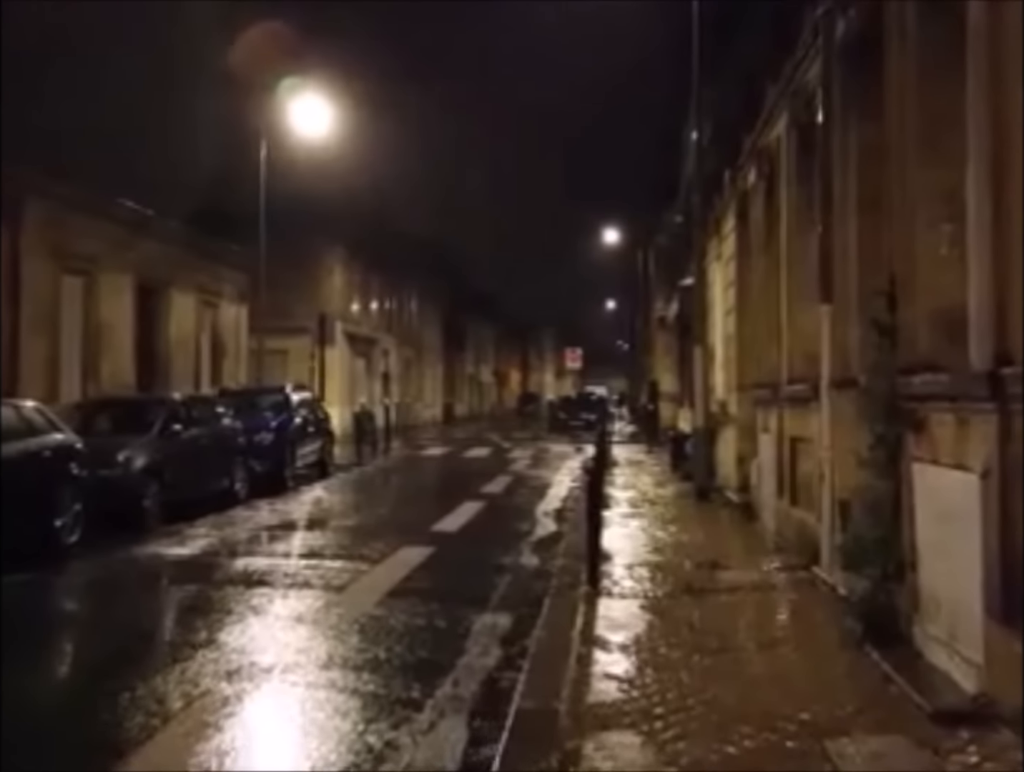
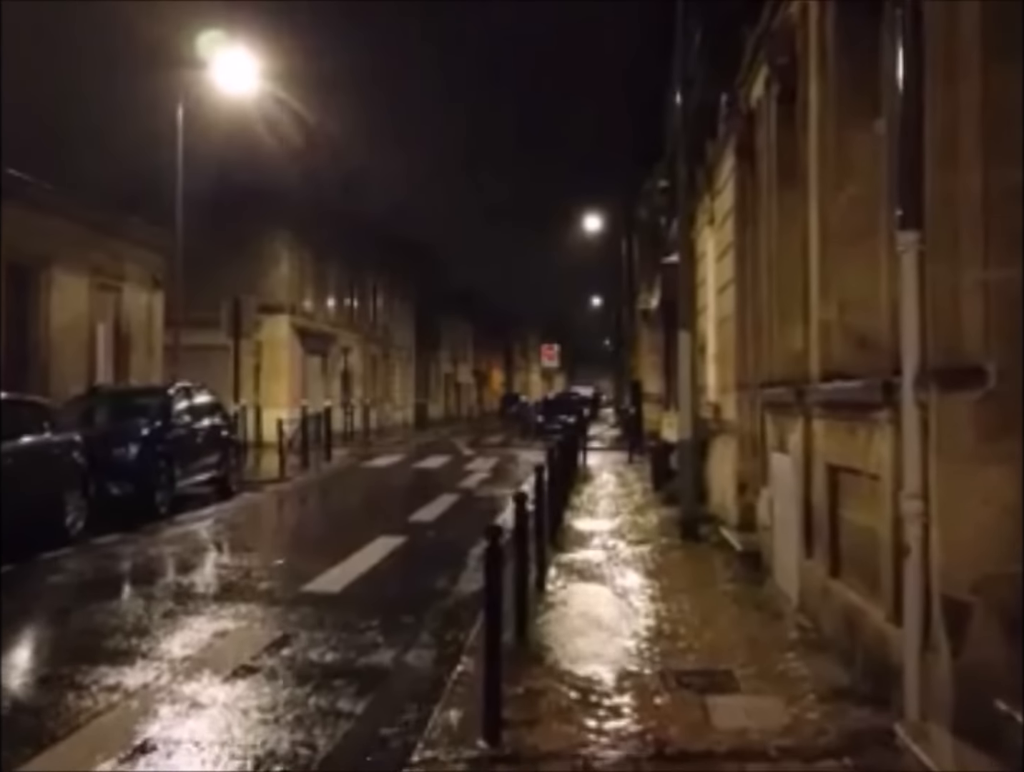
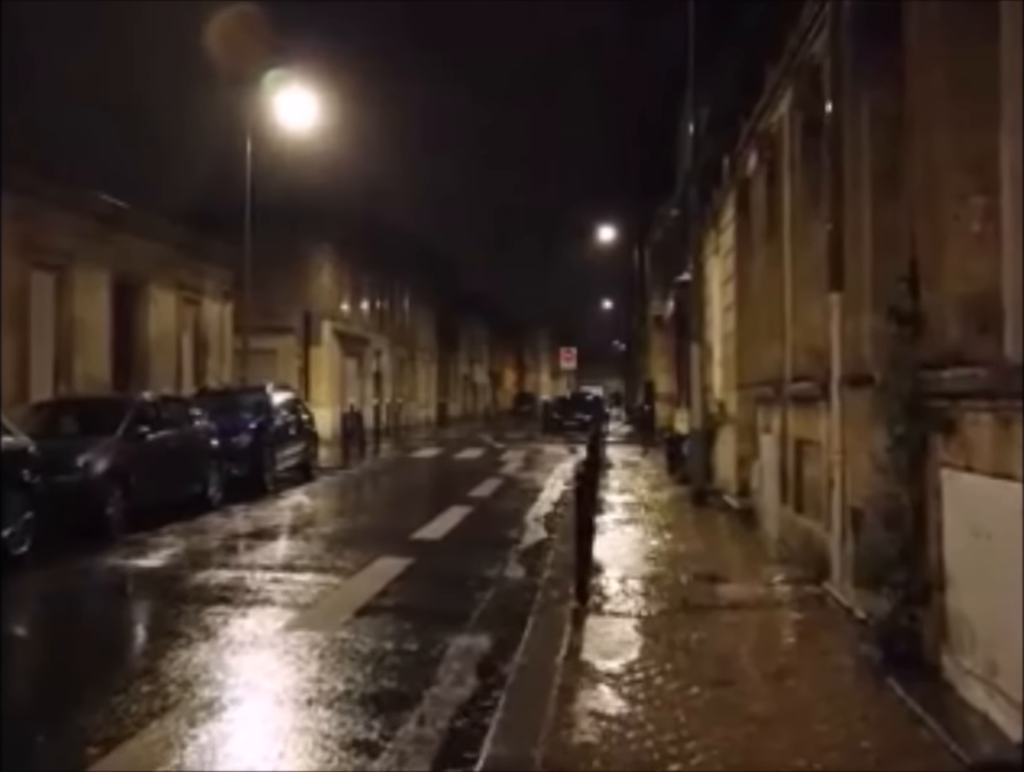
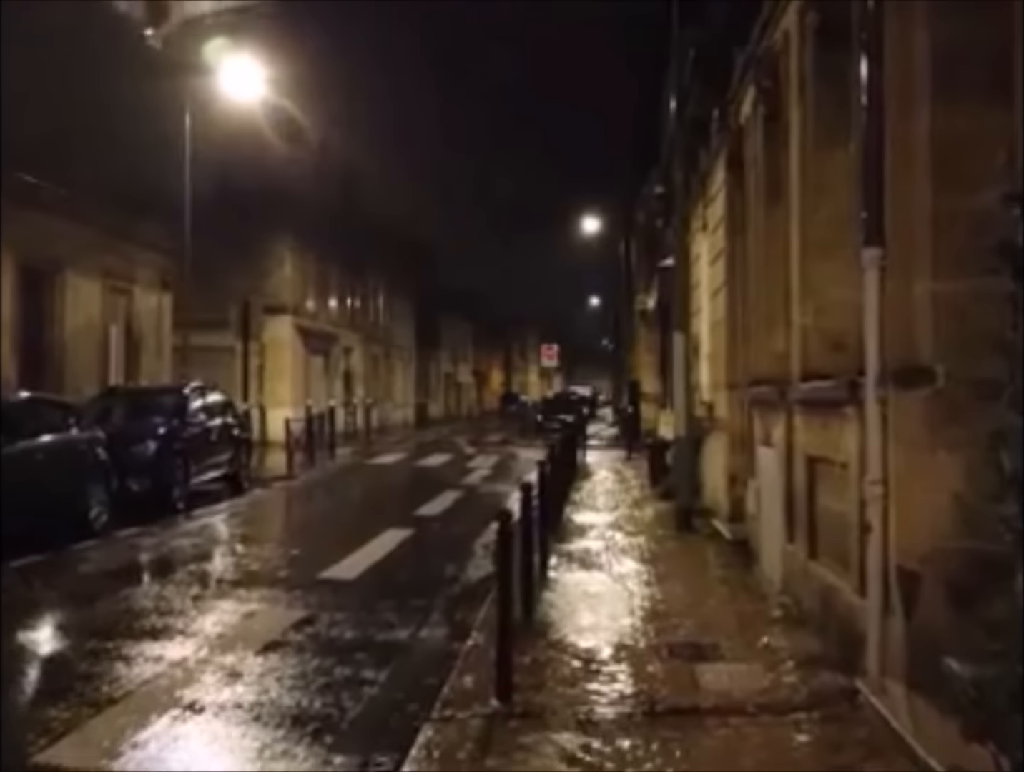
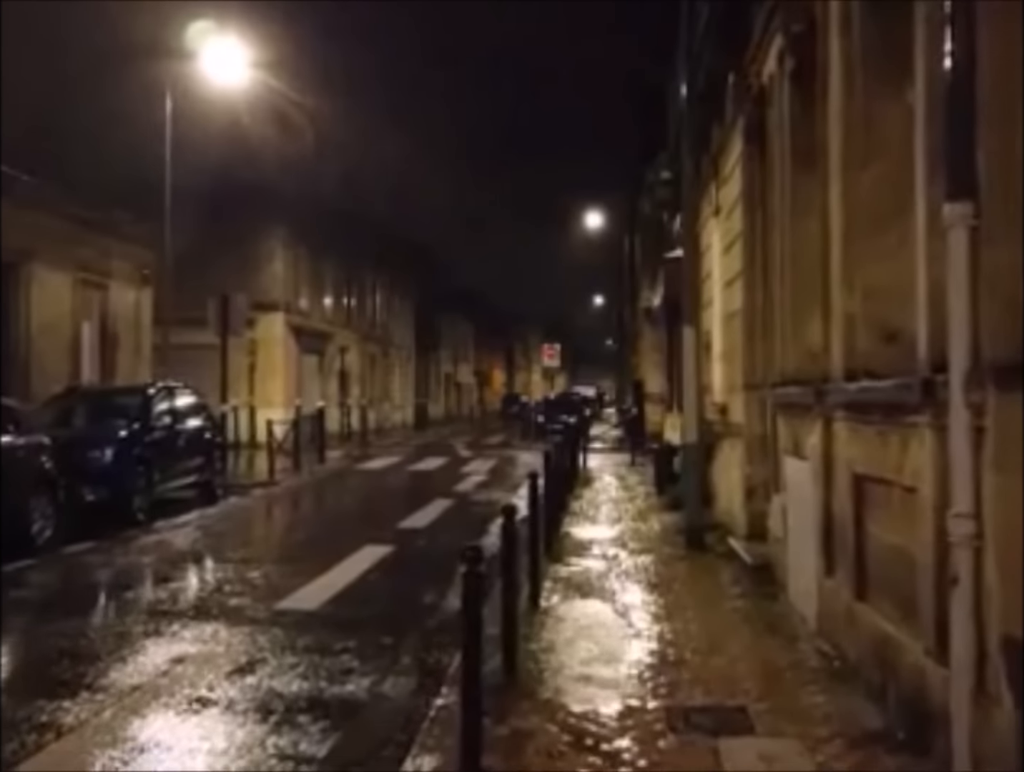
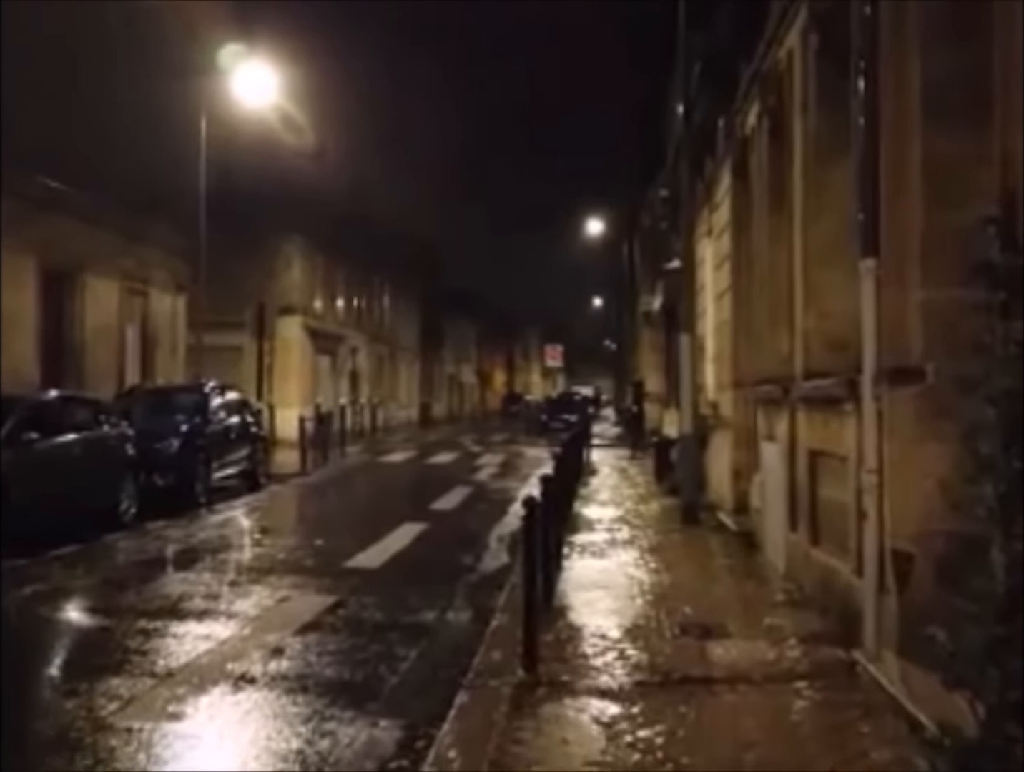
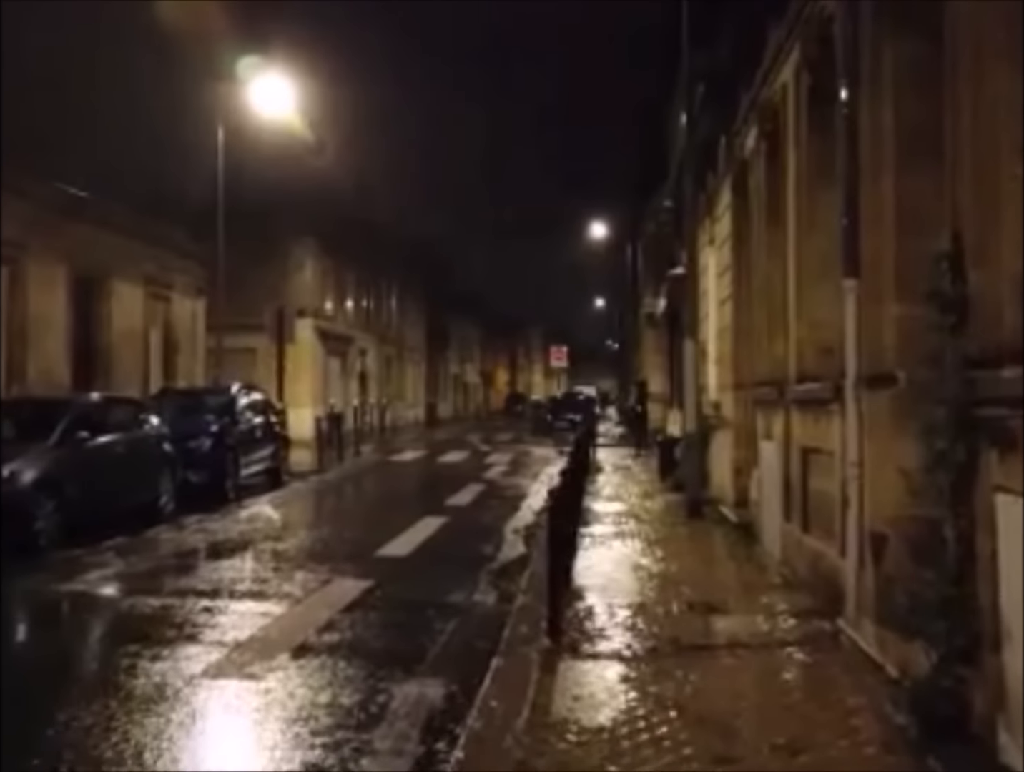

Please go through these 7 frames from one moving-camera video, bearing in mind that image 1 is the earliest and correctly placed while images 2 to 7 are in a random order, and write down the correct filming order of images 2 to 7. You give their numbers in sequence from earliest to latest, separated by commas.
3, 7, 6, 4, 2, 5
